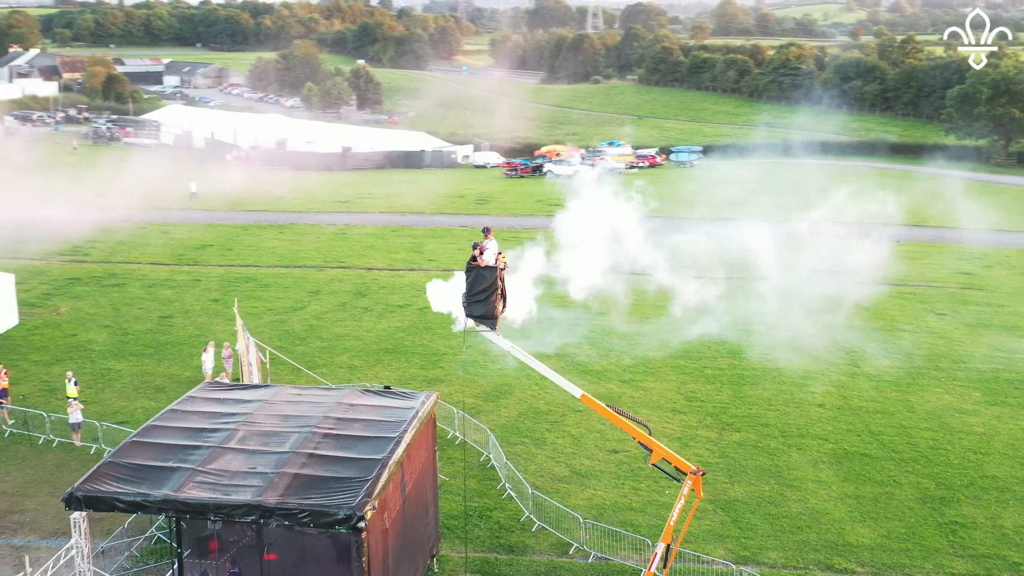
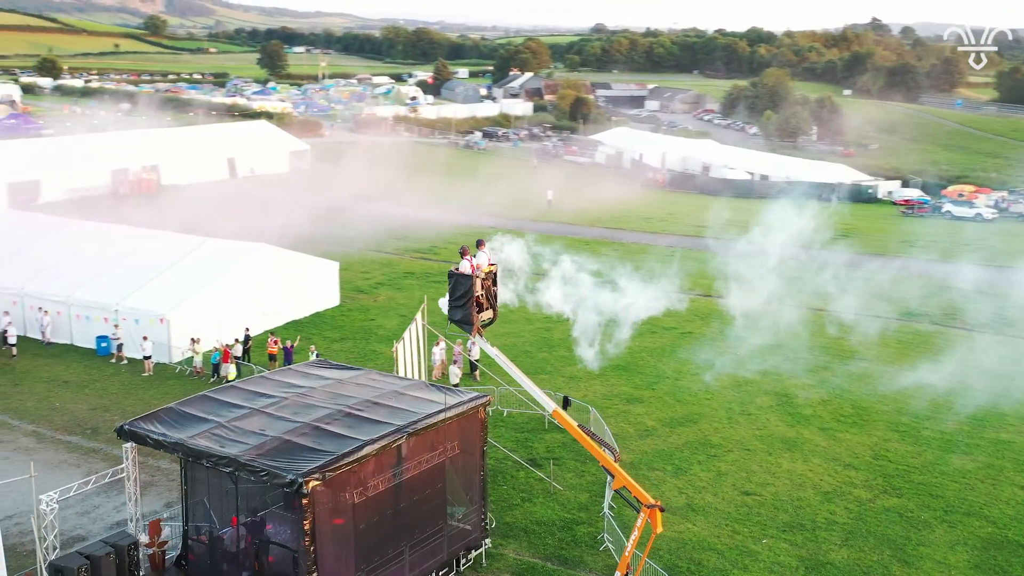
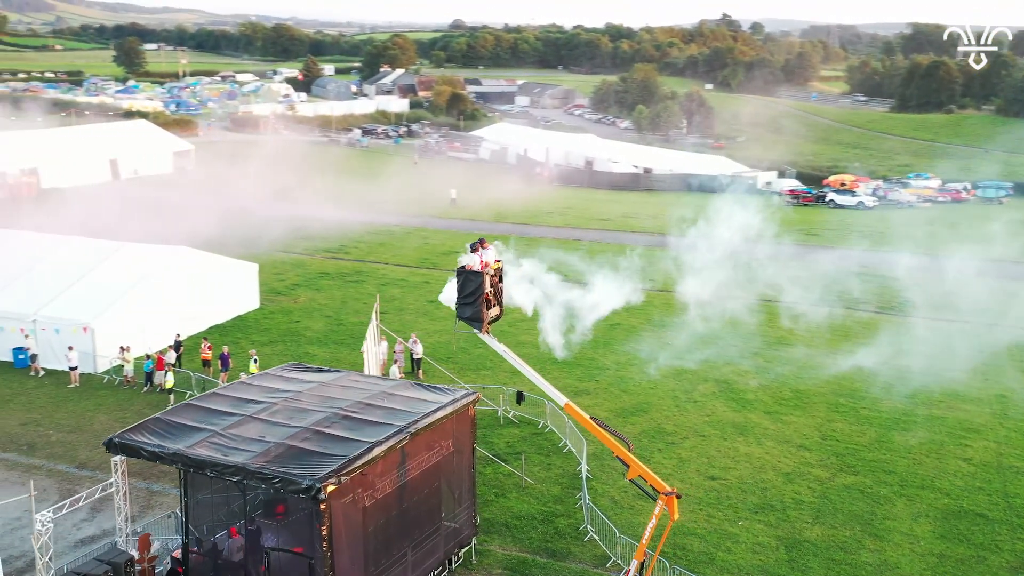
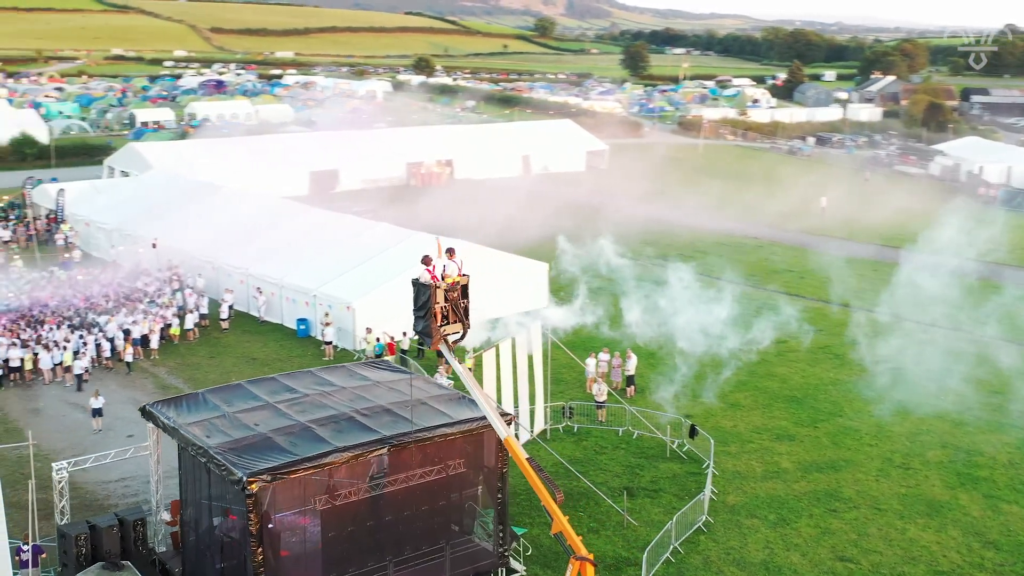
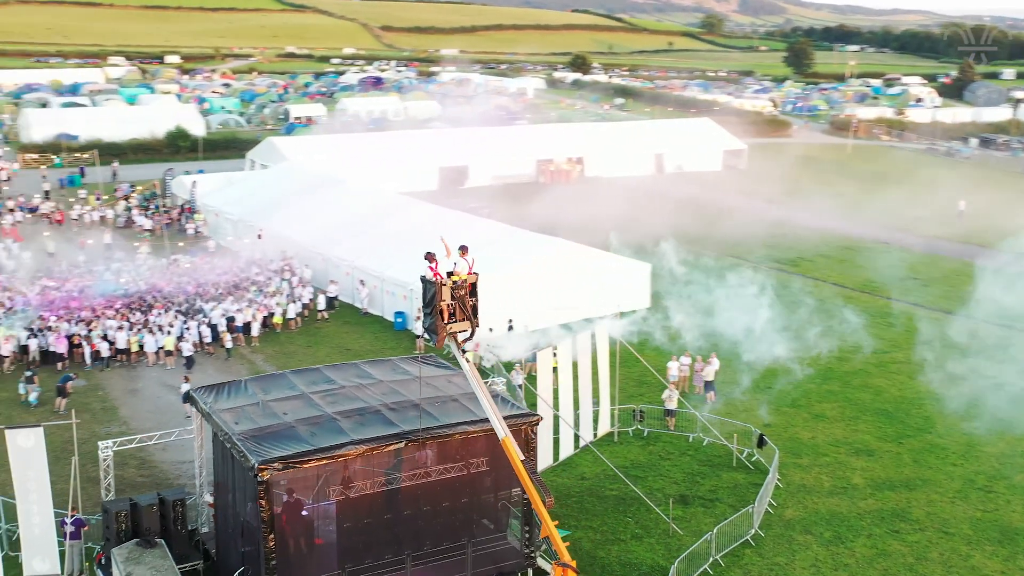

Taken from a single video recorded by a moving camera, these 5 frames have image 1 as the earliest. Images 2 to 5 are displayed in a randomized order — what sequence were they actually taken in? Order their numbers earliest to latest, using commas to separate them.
3, 2, 4, 5
